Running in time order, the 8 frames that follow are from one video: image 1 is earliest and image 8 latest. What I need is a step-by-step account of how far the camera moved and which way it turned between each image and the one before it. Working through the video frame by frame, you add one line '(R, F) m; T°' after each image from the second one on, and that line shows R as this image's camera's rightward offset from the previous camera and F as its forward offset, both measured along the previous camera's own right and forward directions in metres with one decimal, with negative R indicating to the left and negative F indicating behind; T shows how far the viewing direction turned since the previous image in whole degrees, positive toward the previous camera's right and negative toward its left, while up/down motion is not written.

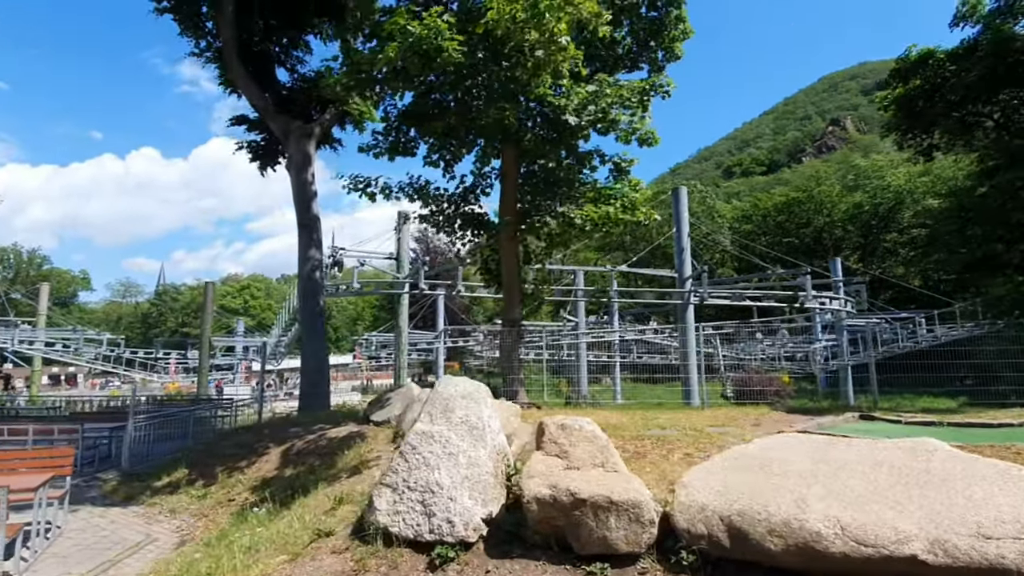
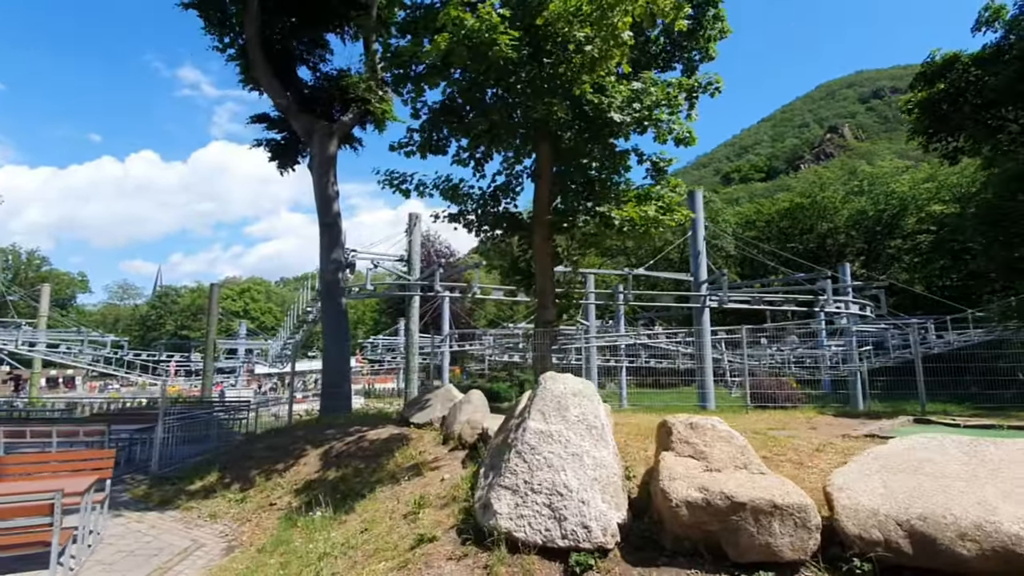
(-0.9, +0.2) m; 0°
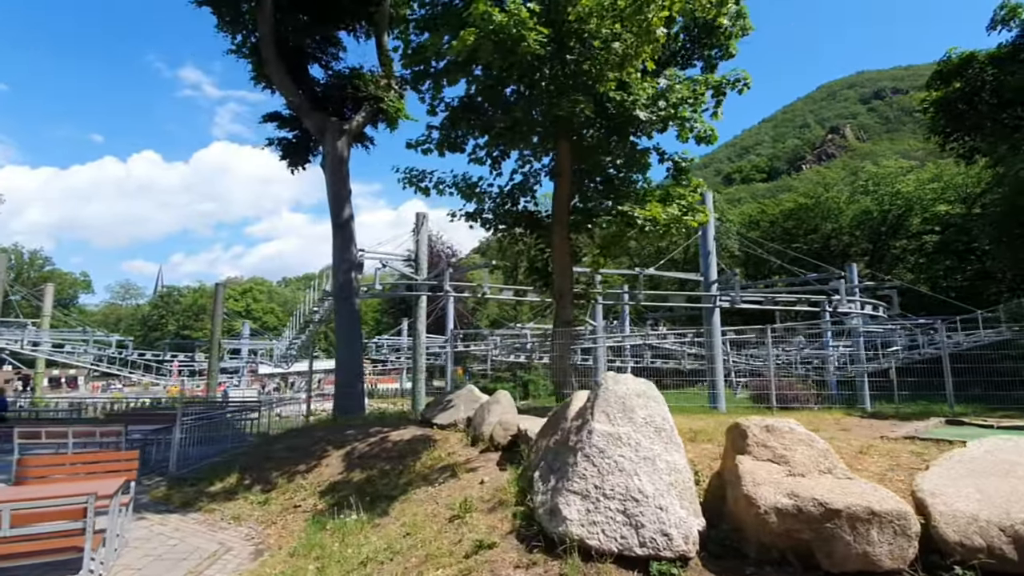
(-0.5, +0.1) m; 0°
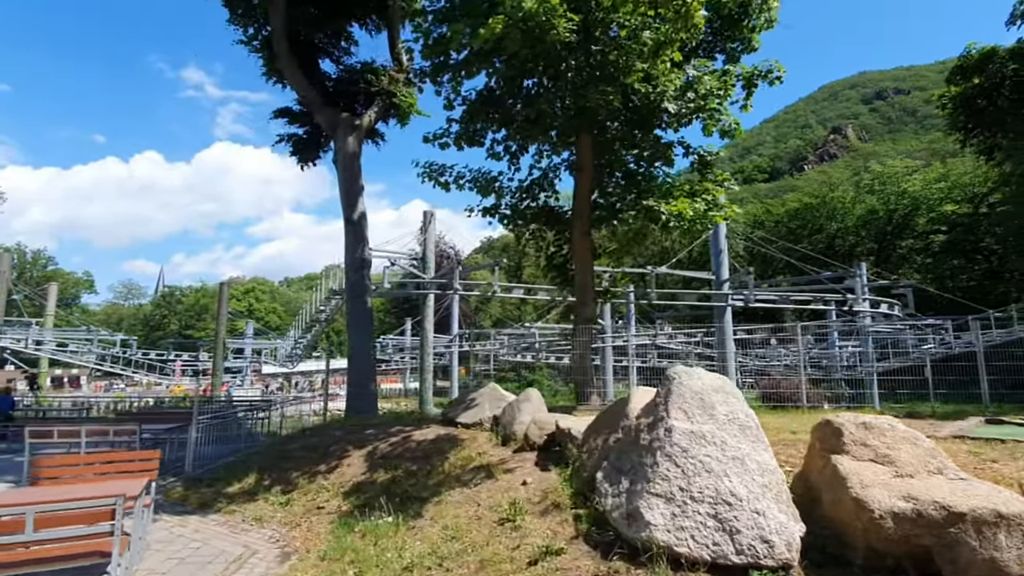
(-0.5, +0.2) m; 0°
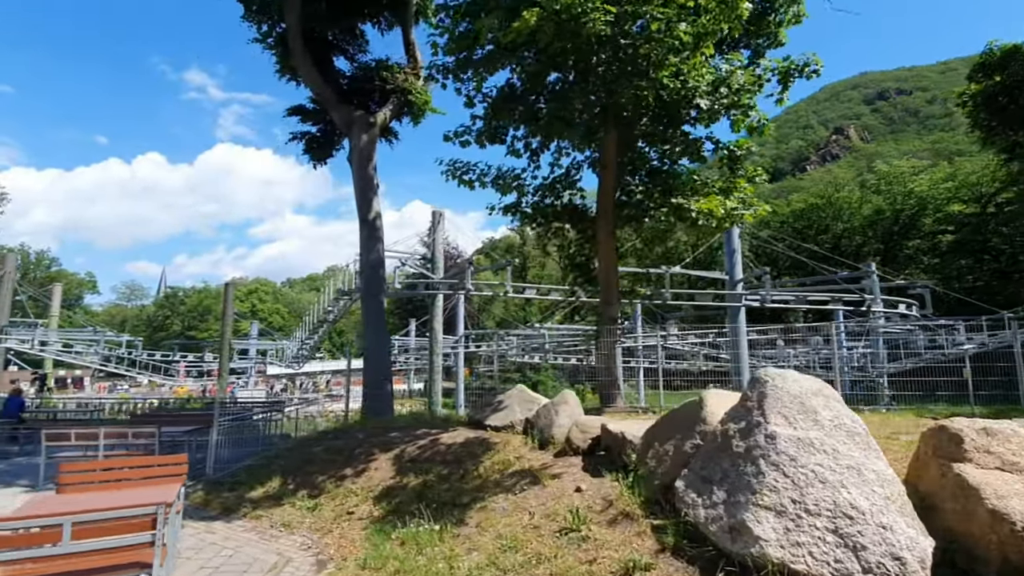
(-0.6, +0.2) m; 0°
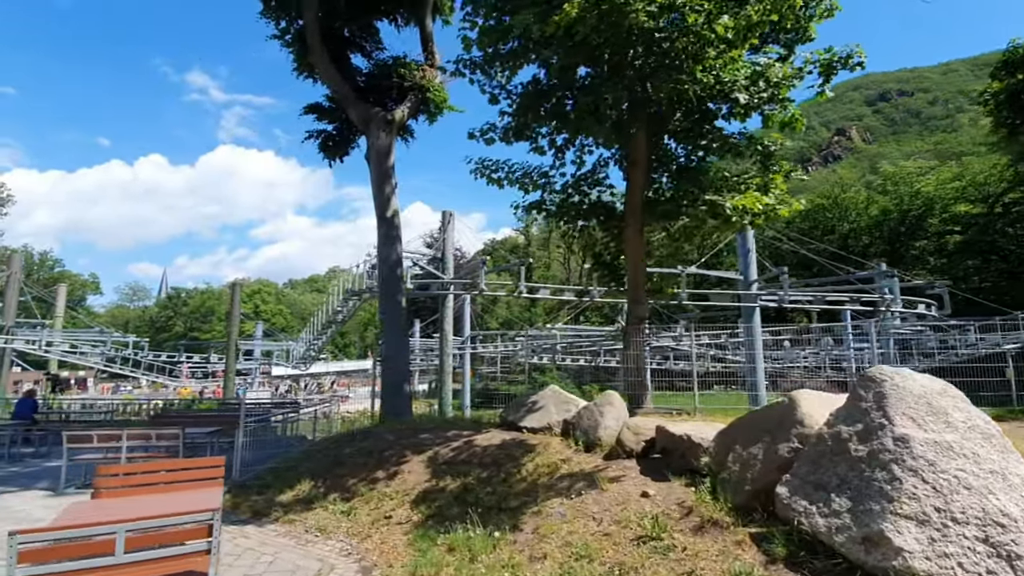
(-0.6, +0.2) m; 0°
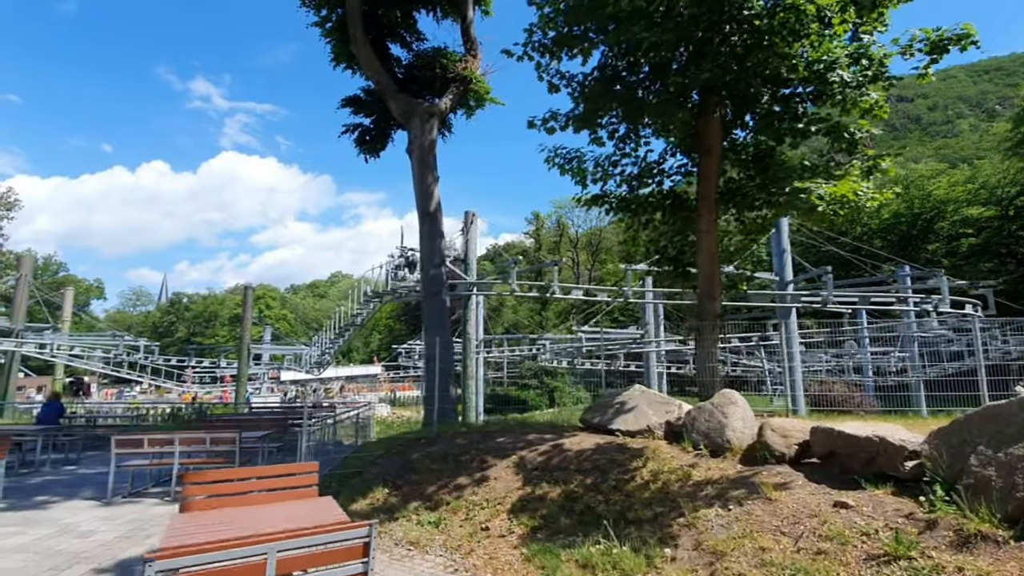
(-1.6, +0.6) m; 0°
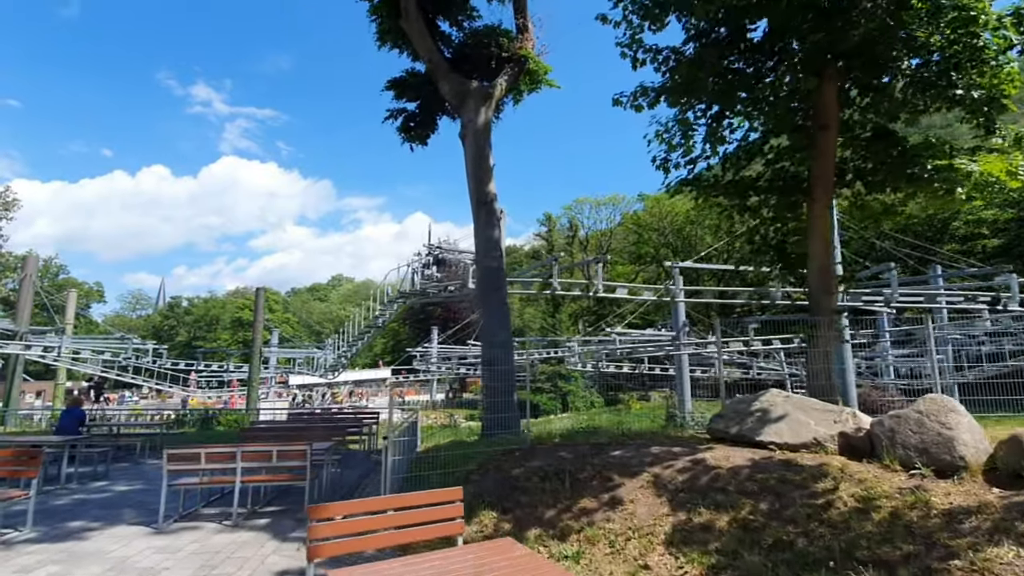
(-1.9, +1.2) m; 0°
